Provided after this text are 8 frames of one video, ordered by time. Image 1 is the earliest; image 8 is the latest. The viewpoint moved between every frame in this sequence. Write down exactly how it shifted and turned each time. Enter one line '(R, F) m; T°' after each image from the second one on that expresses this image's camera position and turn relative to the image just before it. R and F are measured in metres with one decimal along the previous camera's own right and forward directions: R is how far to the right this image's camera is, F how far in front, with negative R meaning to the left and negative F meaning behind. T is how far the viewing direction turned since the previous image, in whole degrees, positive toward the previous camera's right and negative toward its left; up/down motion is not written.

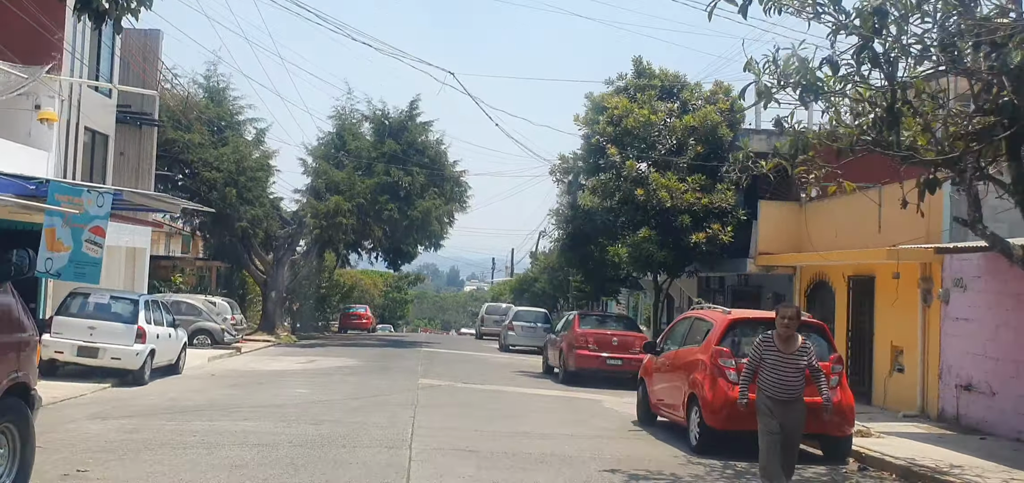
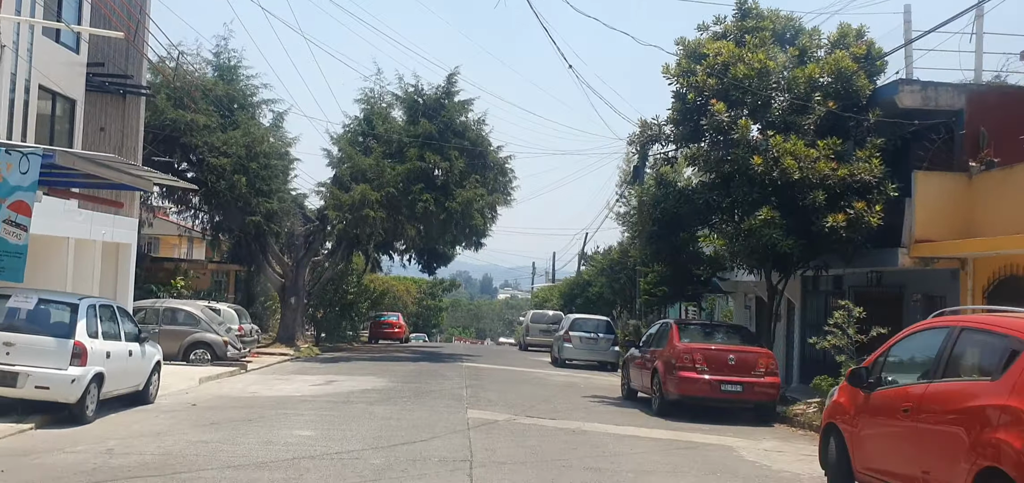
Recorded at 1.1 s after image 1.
(-0.7, +4.5) m; -2°
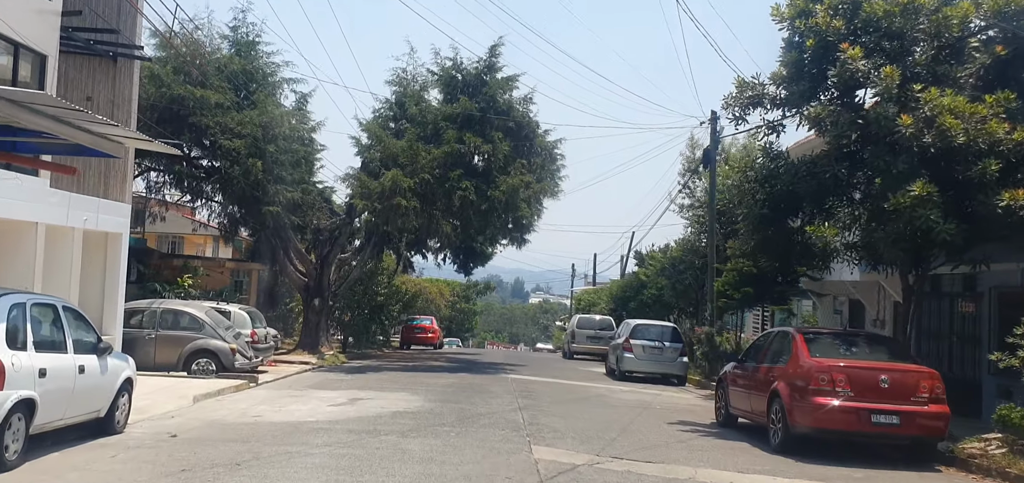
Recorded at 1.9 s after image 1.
(-0.5, +3.2) m; -2°
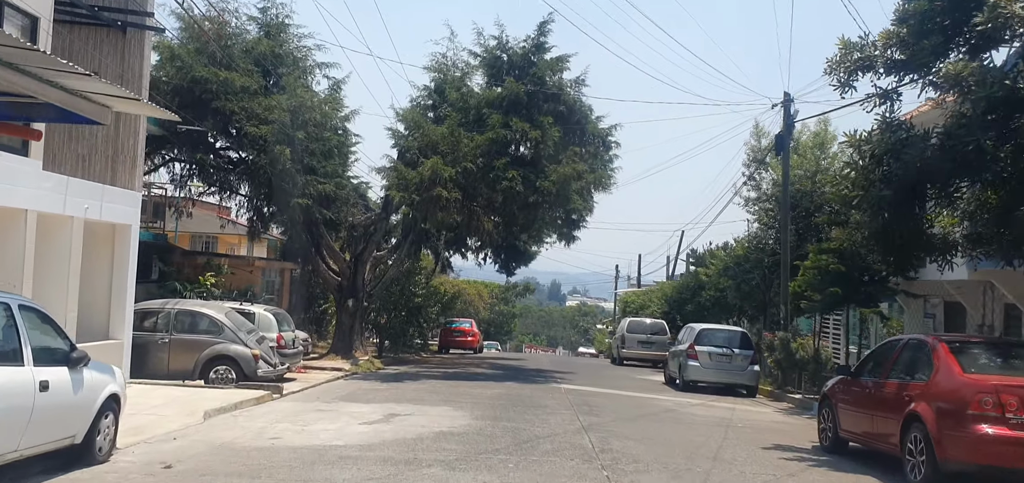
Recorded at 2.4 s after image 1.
(-0.4, +2.1) m; -2°
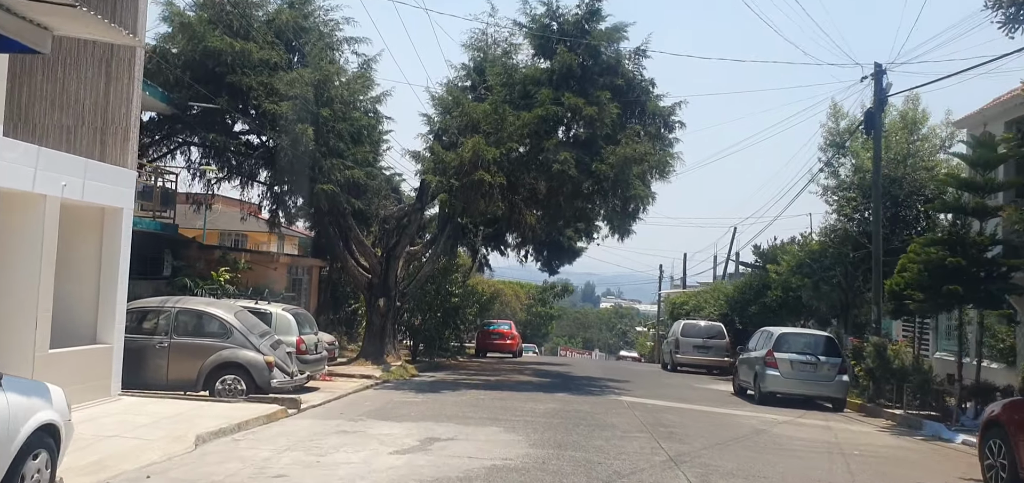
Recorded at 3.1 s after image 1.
(-0.4, +2.5) m; -2°
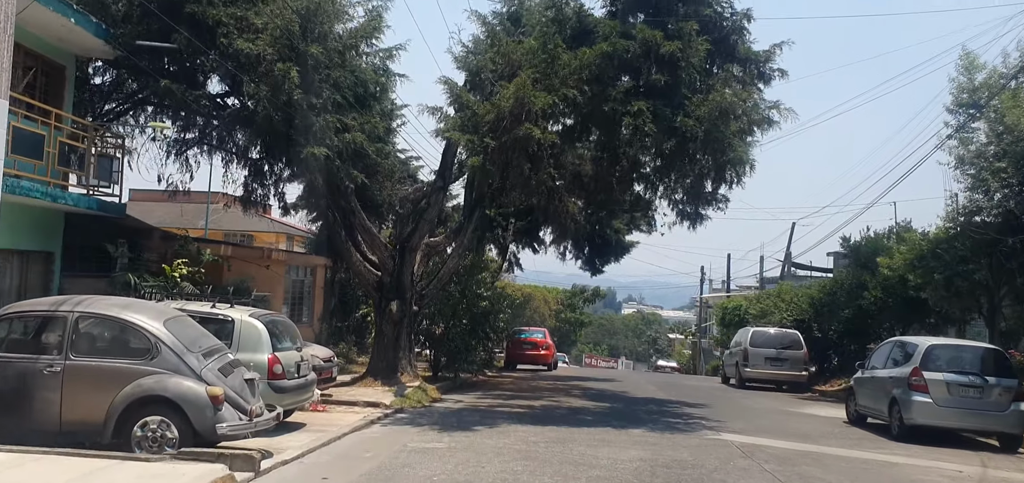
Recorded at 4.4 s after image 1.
(-0.5, +4.6) m; -1°
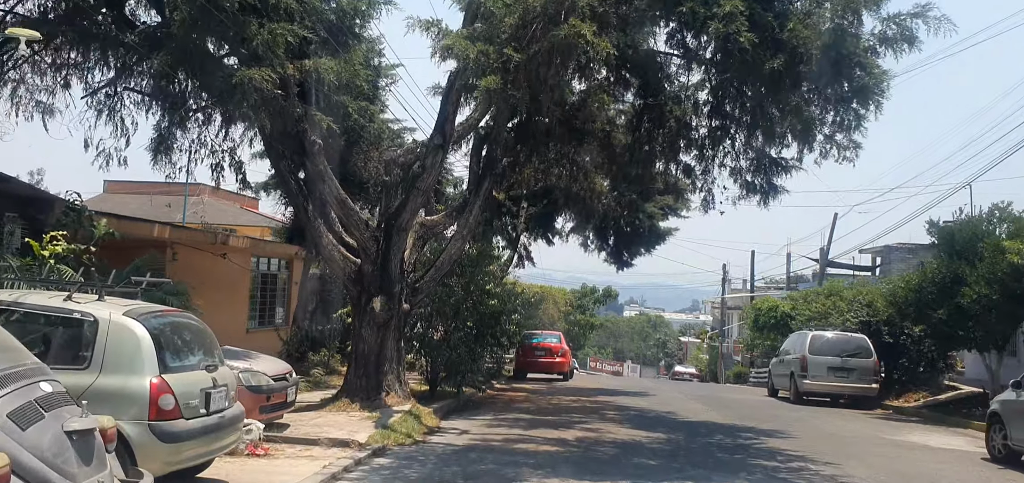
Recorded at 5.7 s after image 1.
(-0.3, +4.3) m; 0°
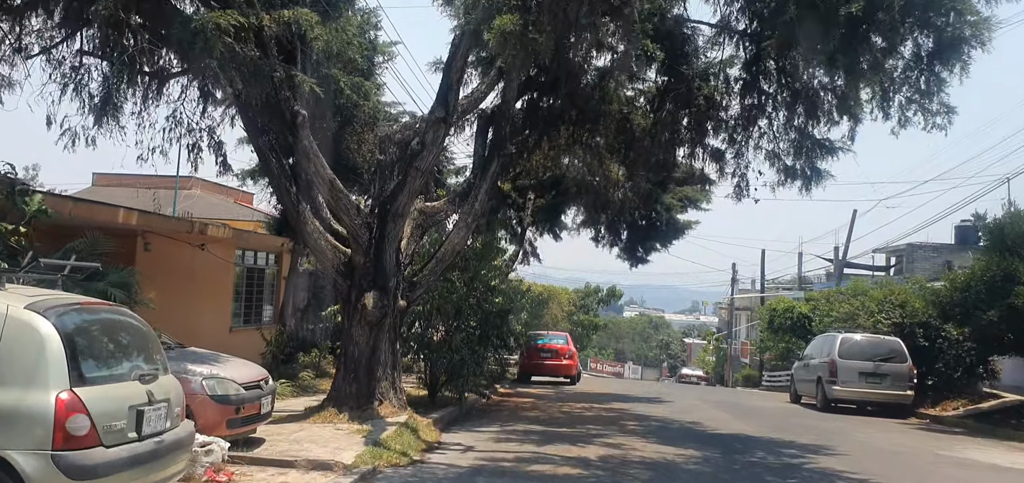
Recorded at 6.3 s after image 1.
(-0.2, +1.6) m; 0°
